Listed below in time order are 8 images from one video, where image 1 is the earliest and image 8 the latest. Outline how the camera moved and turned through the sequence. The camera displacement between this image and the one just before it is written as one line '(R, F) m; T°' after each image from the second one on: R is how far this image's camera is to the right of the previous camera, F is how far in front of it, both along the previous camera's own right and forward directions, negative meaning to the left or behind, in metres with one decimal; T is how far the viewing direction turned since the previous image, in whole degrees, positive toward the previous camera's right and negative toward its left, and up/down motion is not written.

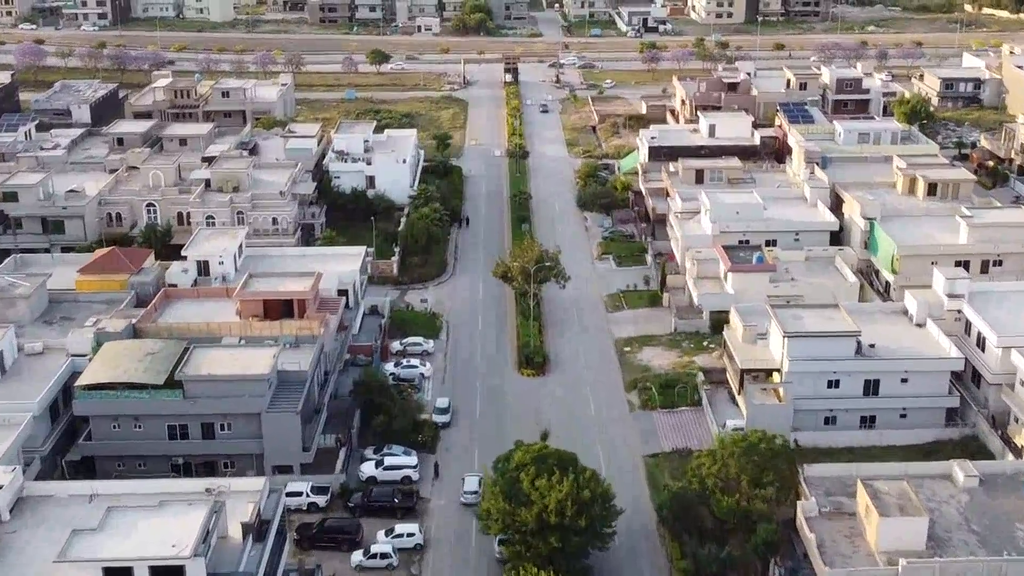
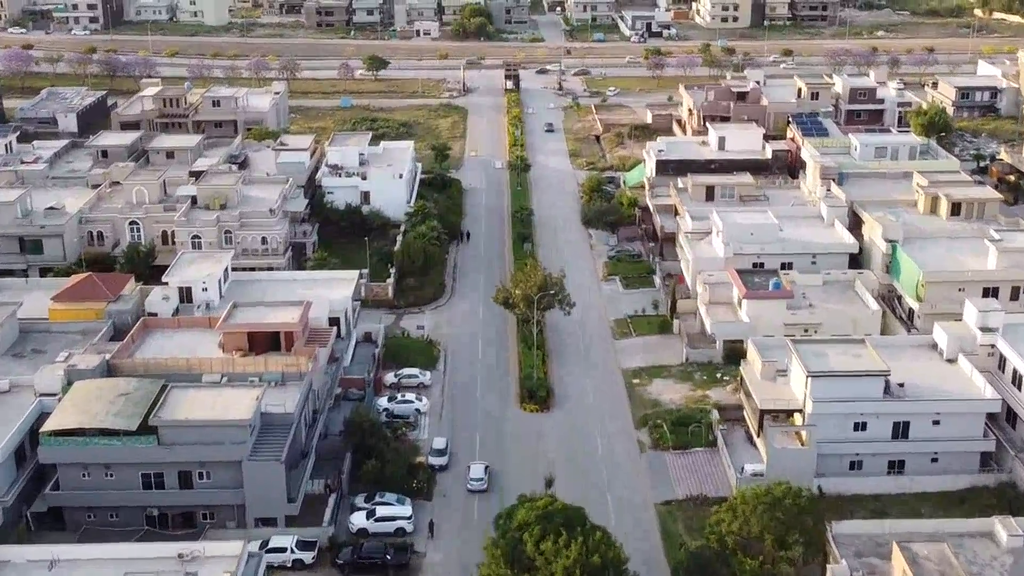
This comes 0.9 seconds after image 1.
(-0.1, +3.5) m; 0°
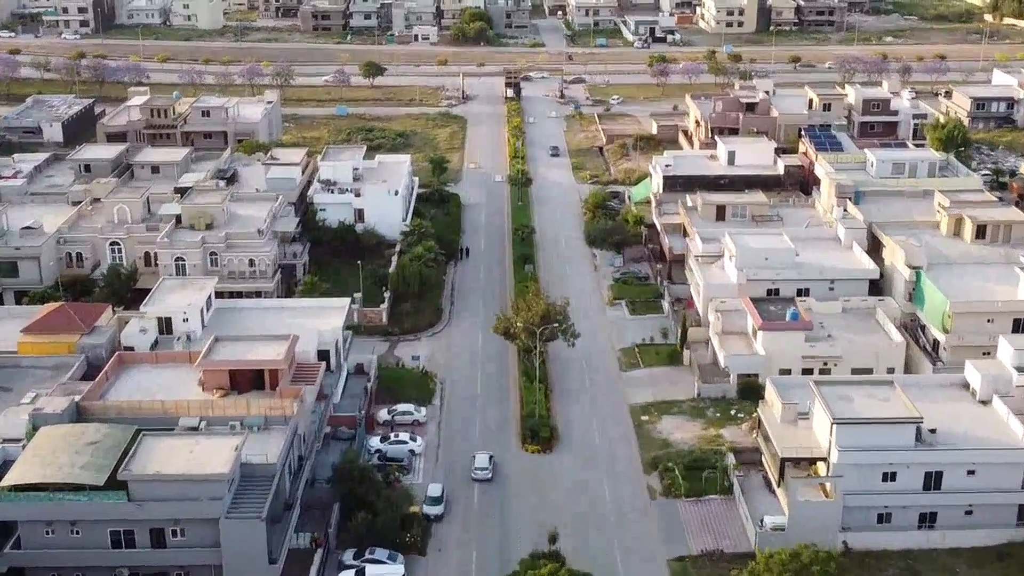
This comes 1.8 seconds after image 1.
(-0.1, +3.4) m; 0°
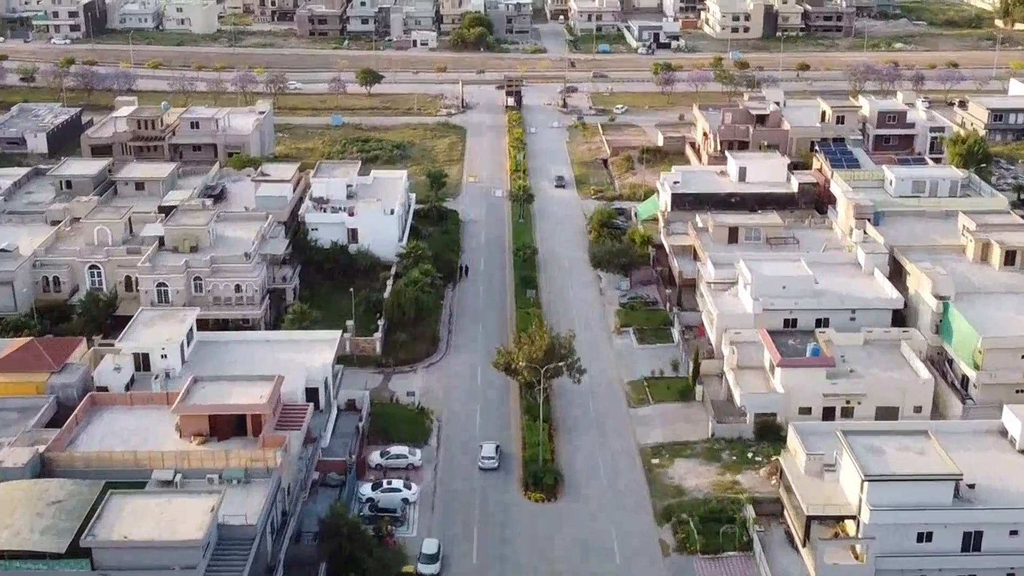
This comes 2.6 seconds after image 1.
(-0.1, +3.4) m; 0°
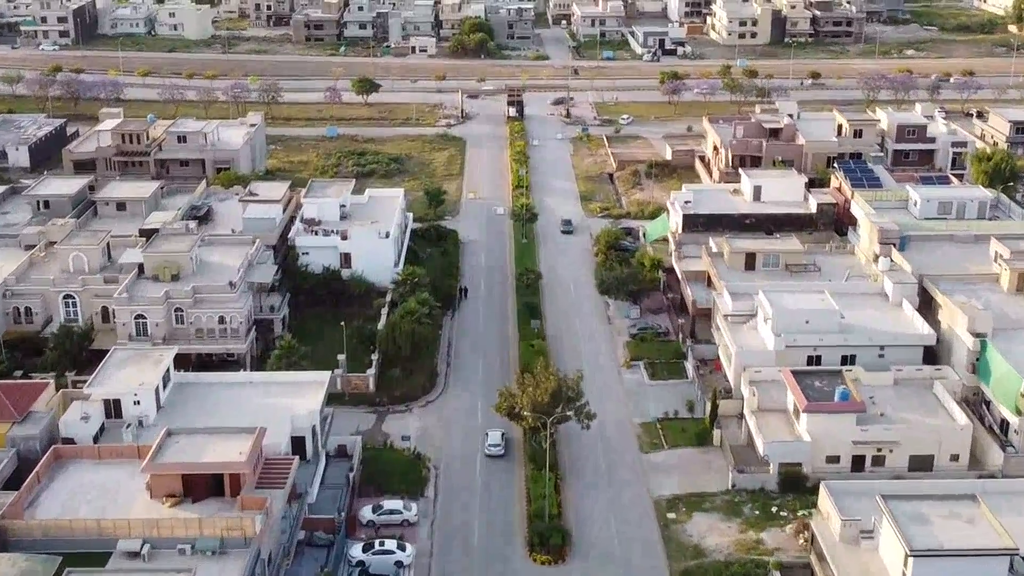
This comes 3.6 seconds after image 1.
(-0.1, +3.9) m; 0°
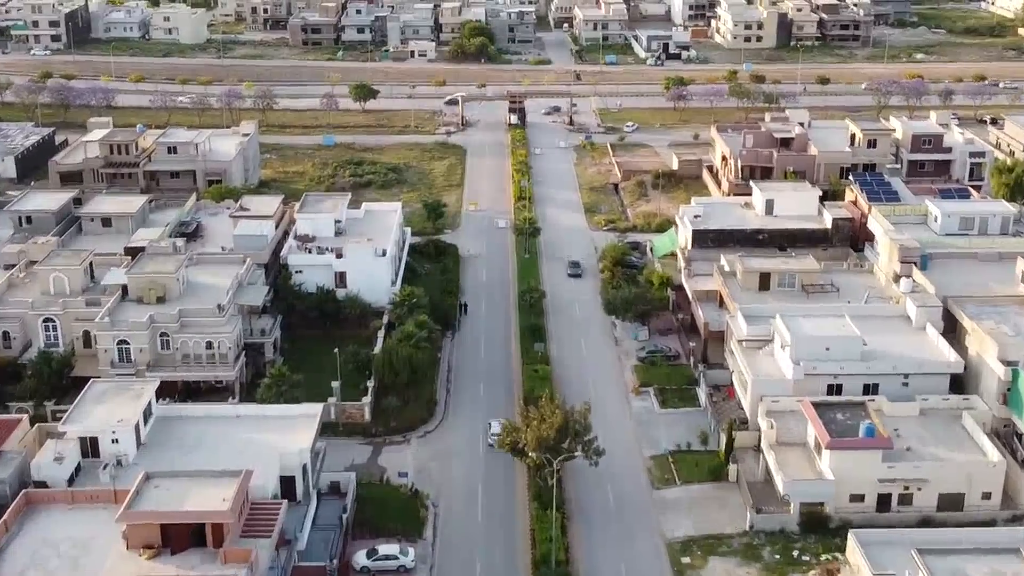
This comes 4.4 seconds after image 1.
(-0.1, +2.8) m; 0°
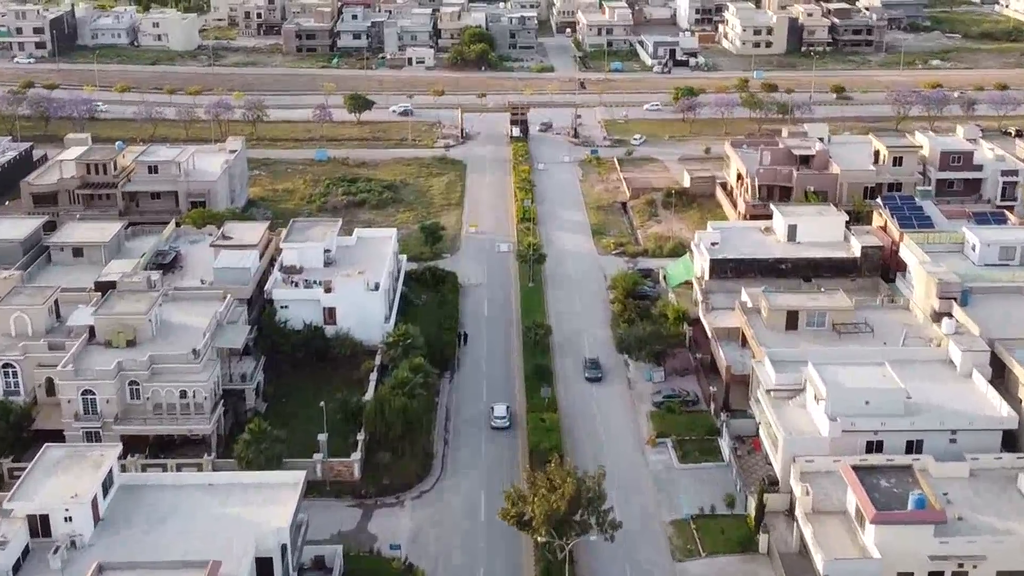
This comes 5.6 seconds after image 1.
(-0.2, +4.9) m; 0°
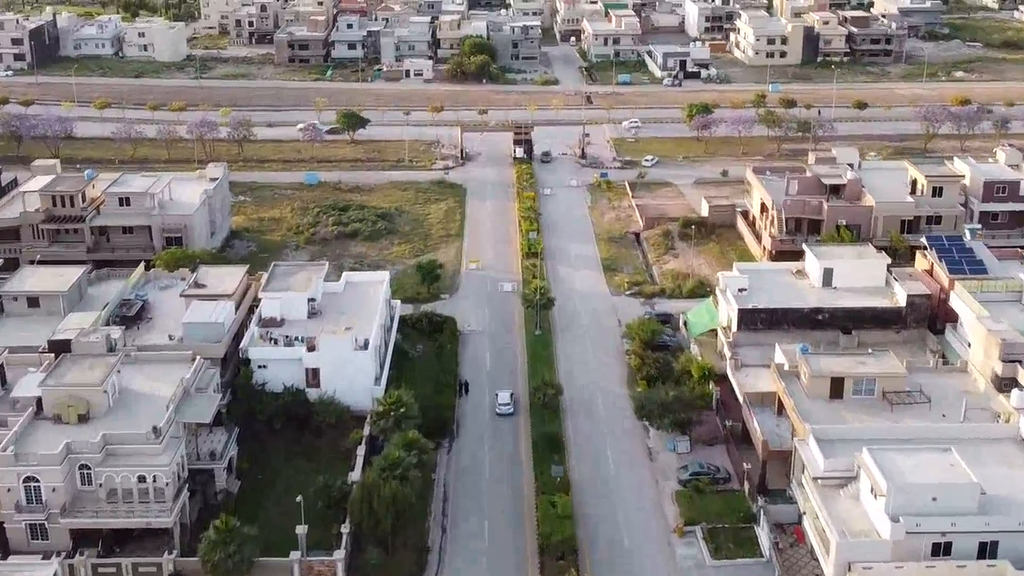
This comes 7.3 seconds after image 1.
(-0.3, +6.3) m; 0°
